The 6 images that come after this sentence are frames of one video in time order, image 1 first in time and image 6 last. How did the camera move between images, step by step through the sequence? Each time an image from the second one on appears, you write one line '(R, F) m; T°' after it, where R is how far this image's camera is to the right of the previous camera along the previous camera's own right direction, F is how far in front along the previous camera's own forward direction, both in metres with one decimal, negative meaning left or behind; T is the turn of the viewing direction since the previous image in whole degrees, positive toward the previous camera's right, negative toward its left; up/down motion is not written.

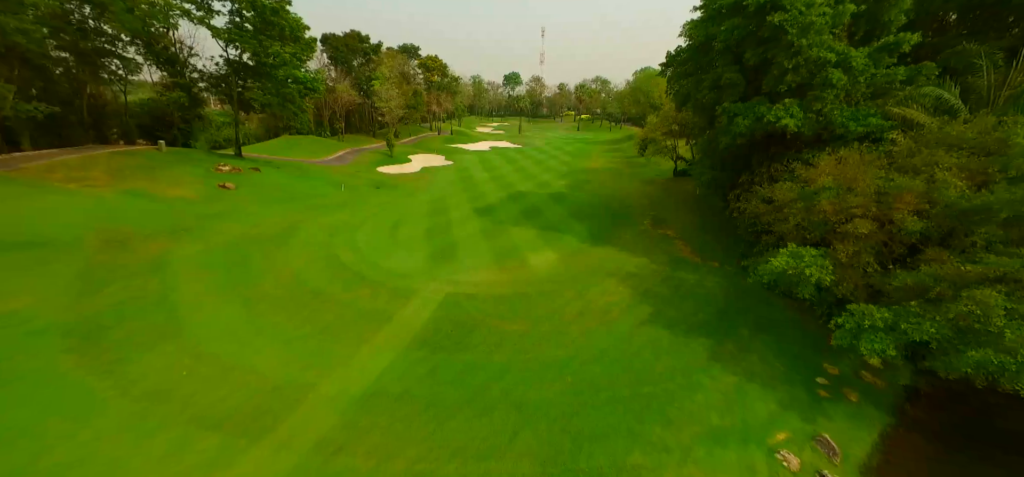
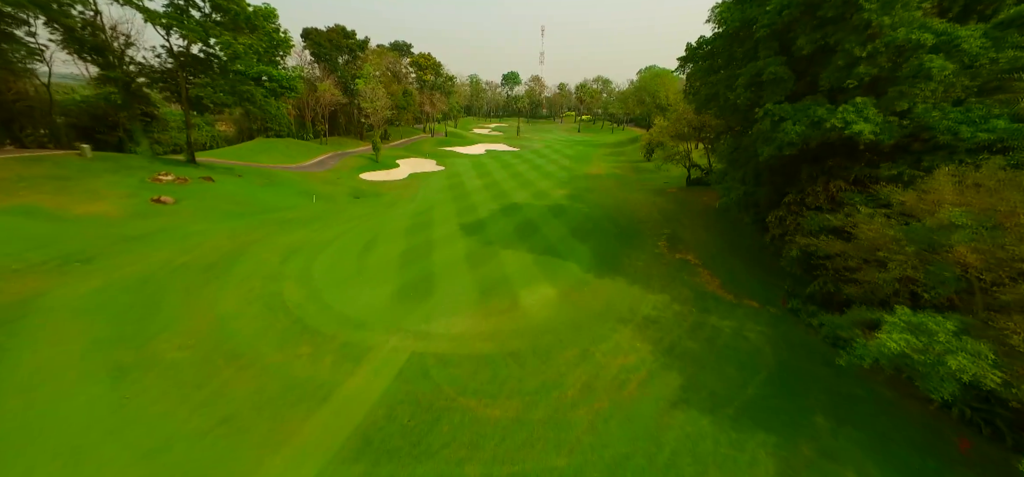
(+0.4, +3.6) m; 0°
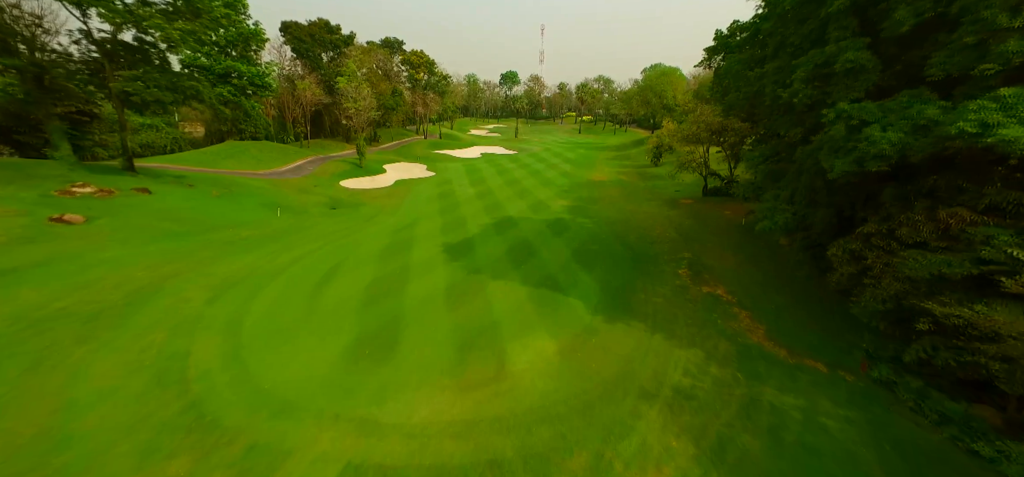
(+0.4, +3.7) m; 0°
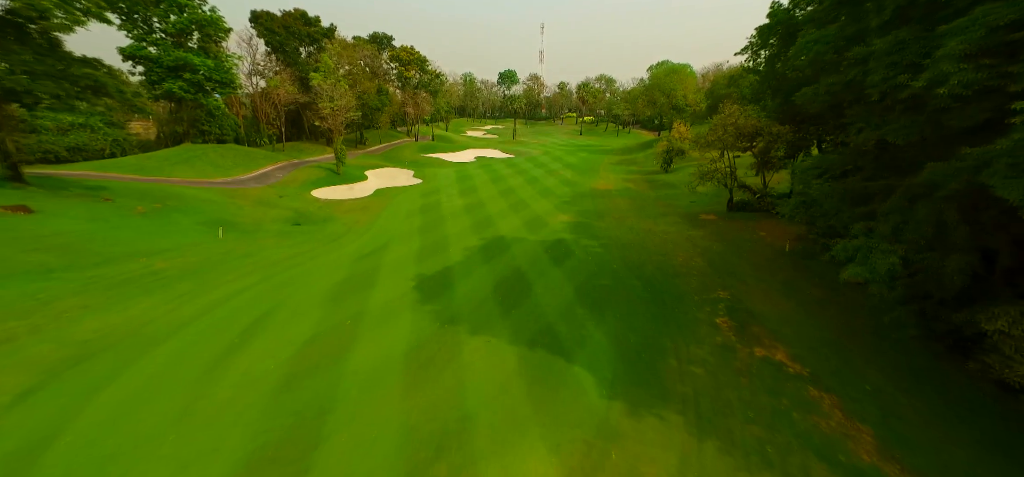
(+0.5, +4.5) m; 0°
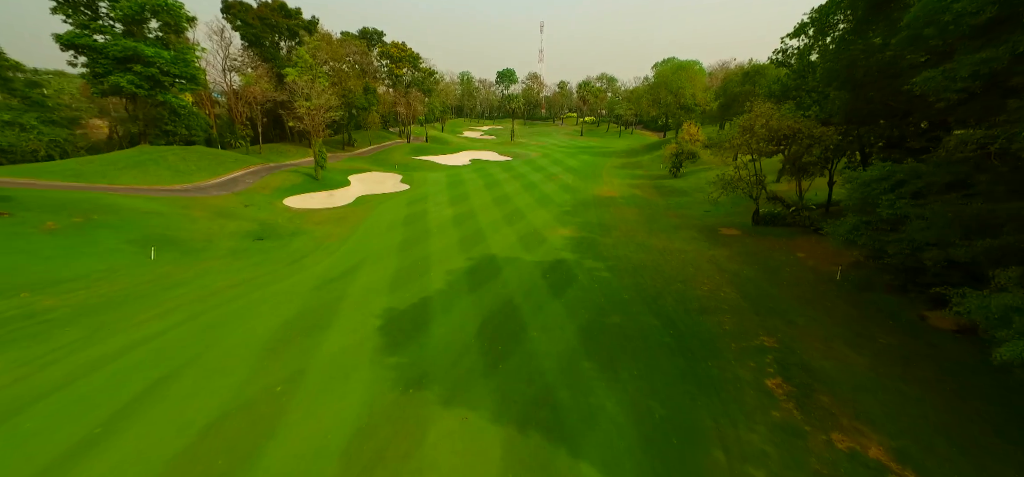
(+0.4, +3.5) m; 0°
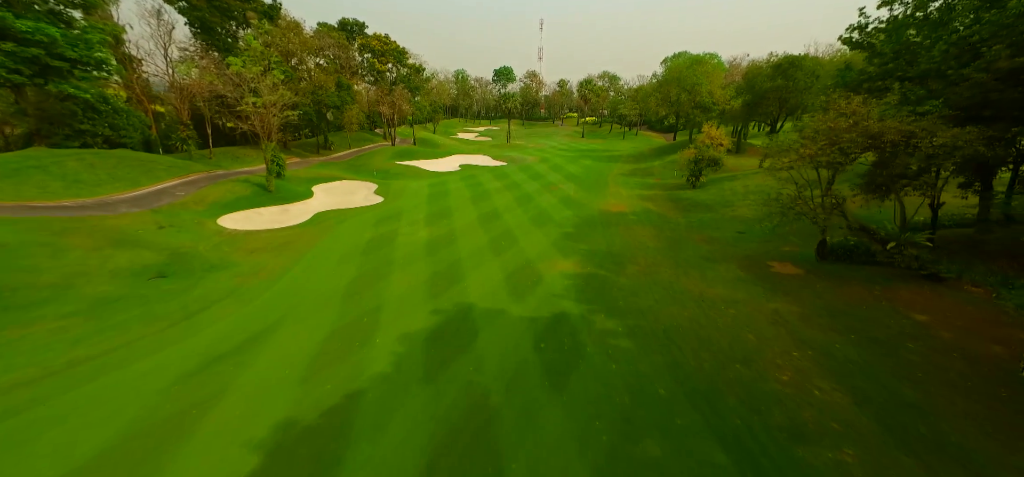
(+0.7, +5.9) m; 0°
